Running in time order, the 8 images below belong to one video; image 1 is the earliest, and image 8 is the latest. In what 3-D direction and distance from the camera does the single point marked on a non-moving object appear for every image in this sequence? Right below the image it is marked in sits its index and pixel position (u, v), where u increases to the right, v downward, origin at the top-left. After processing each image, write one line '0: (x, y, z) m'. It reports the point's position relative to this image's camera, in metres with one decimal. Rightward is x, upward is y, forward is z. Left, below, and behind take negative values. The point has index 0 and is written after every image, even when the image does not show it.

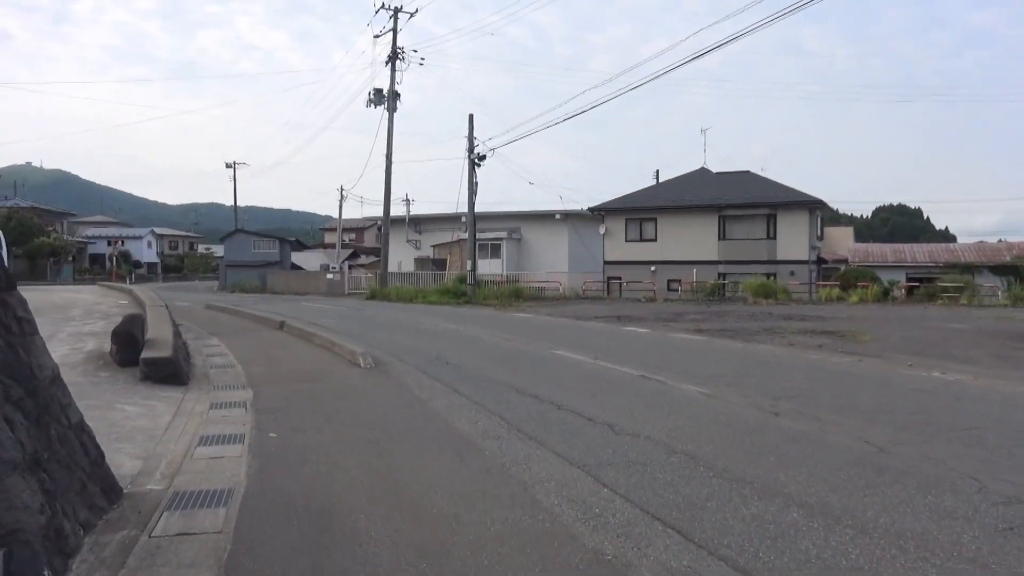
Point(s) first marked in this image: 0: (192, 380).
0: (-4.6, -1.4, +11.5) m
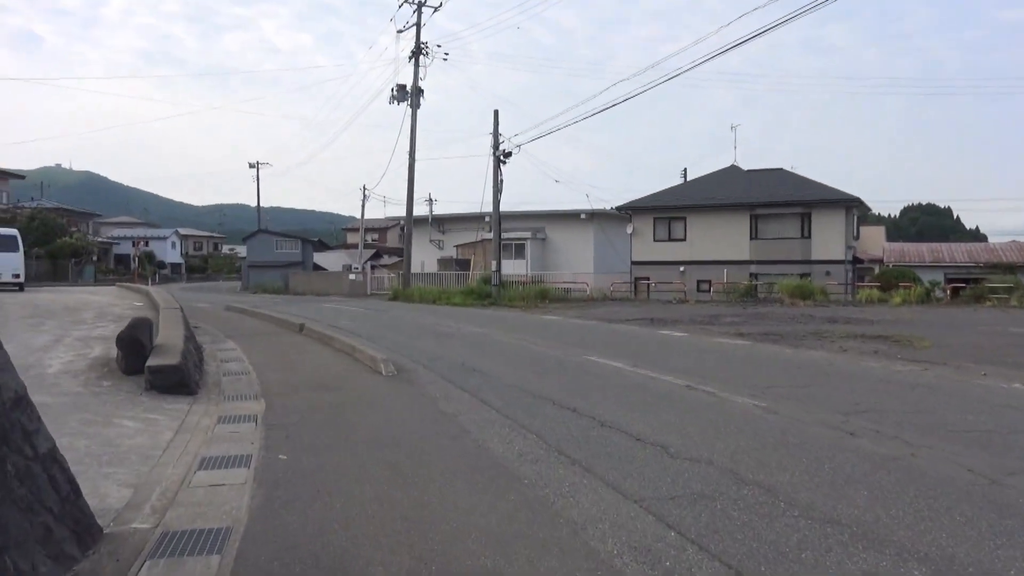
0: (-4.2, -1.4, +10.8) m
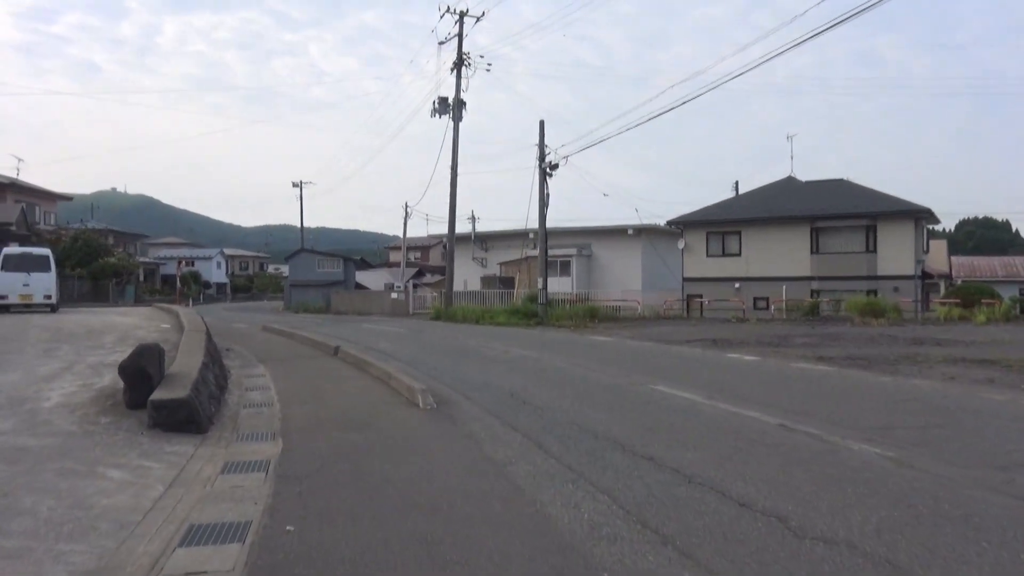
0: (-3.5, -1.6, +9.4) m
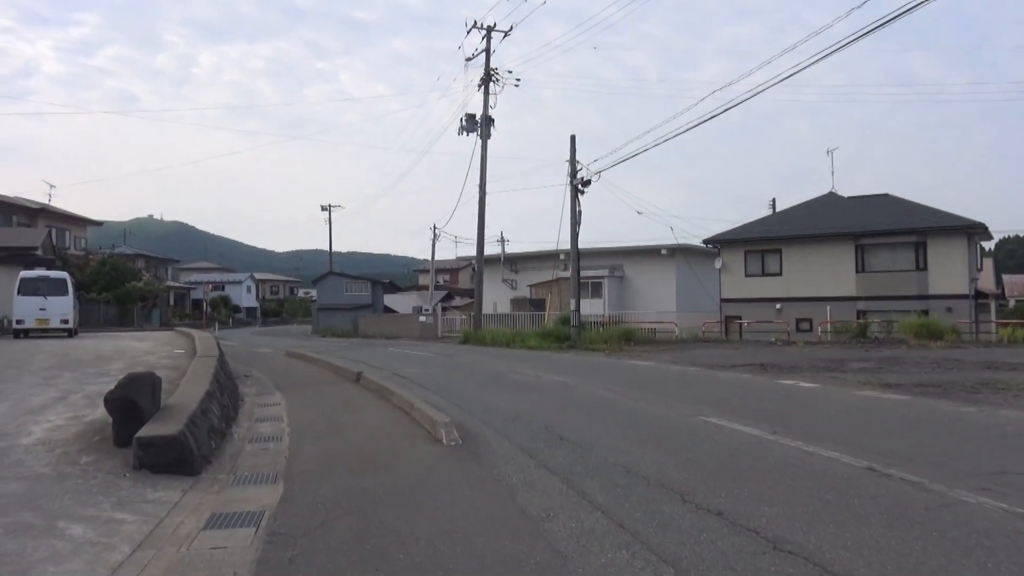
0: (-3.2, -1.9, +8.3) m
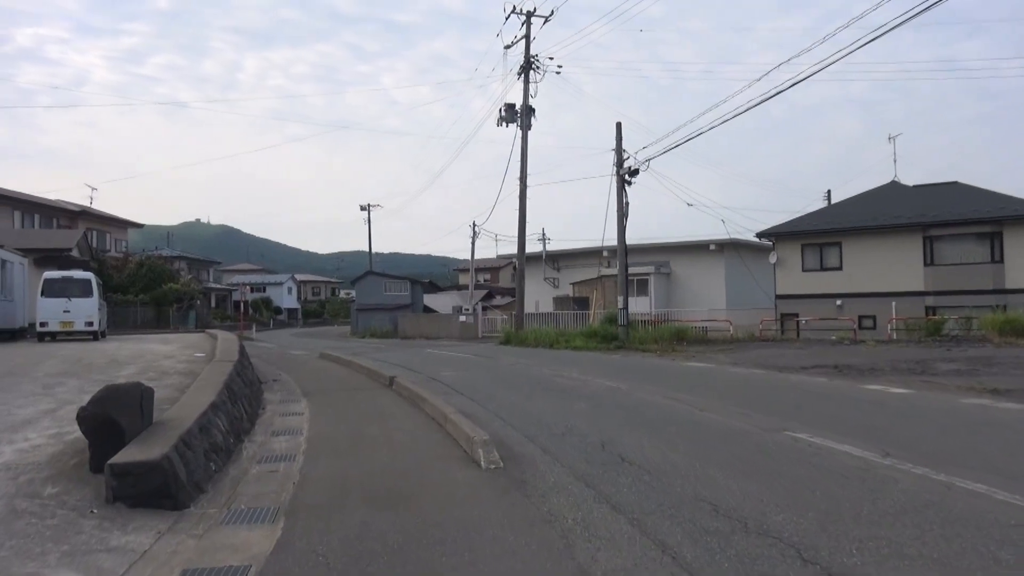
0: (-2.7, -1.8, +6.9) m
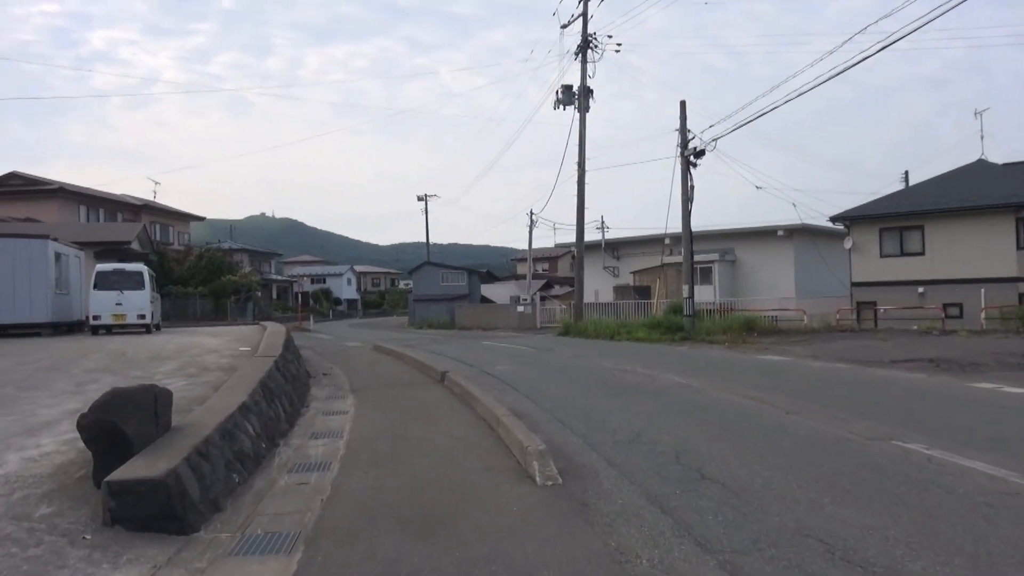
0: (-2.2, -1.7, +6.1) m
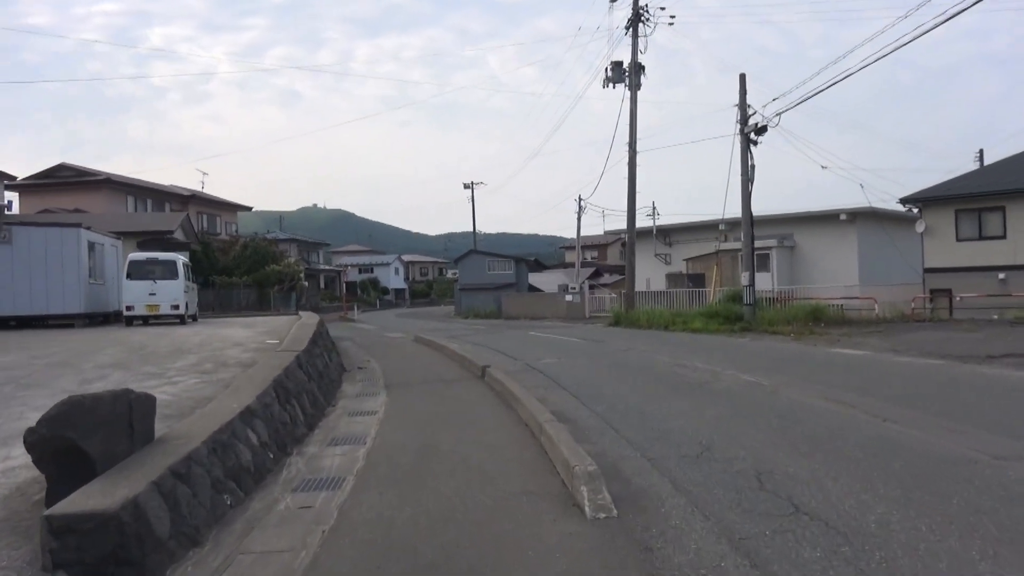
0: (-2.0, -1.6, +4.9) m
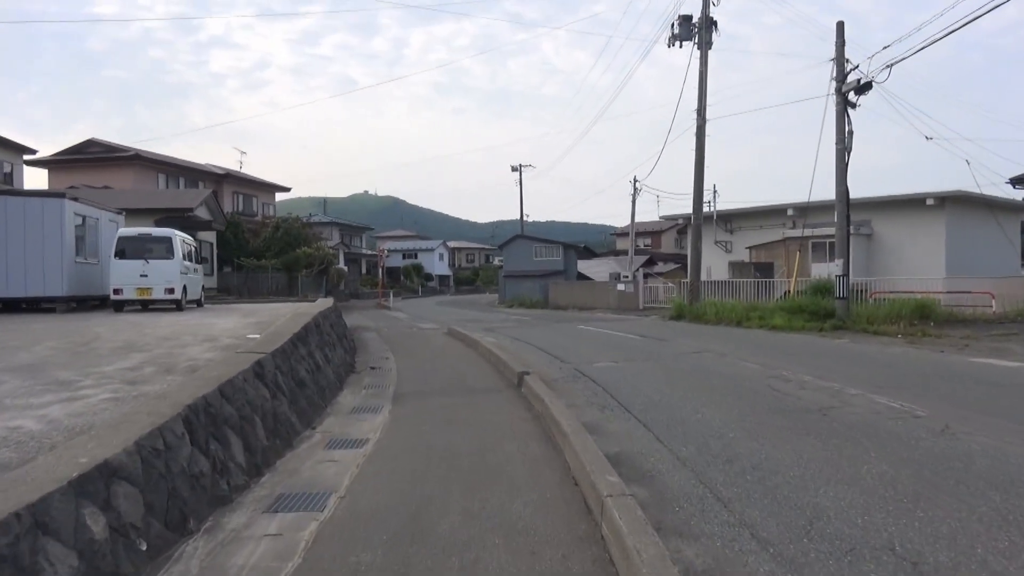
0: (-1.9, -1.5, +1.9) m
